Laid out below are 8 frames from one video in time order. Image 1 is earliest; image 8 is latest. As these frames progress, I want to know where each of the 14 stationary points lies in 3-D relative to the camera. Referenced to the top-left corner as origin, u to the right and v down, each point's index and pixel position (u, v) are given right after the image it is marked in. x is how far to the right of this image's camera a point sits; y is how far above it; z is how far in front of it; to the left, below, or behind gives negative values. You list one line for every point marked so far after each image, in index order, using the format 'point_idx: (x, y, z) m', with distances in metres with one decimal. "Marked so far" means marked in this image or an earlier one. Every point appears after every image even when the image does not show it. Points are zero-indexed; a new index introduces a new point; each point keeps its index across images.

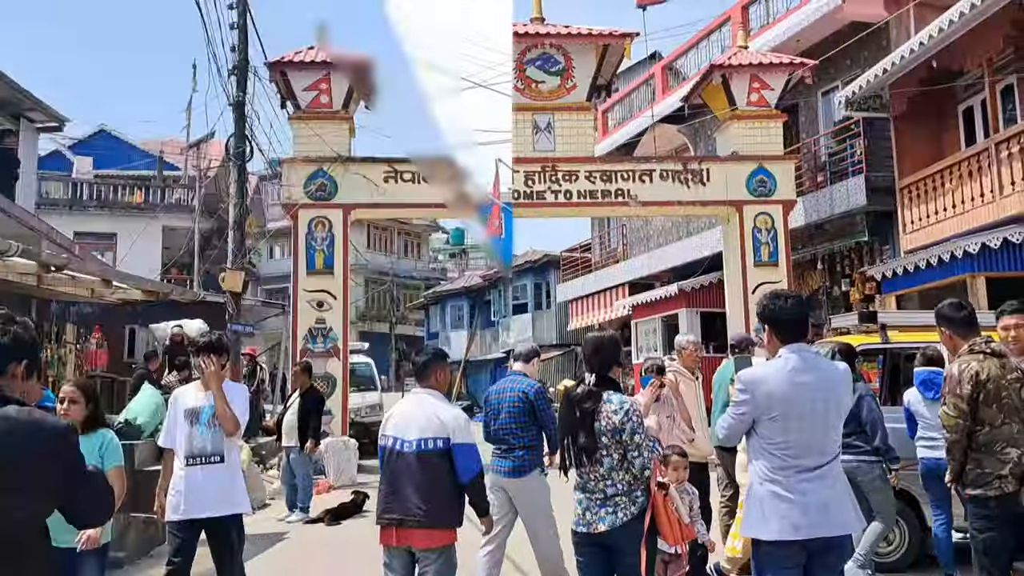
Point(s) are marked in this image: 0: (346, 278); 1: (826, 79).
0: (-2.2, +0.1, +11.2) m
1: (+4.8, +3.2, +13.0) m
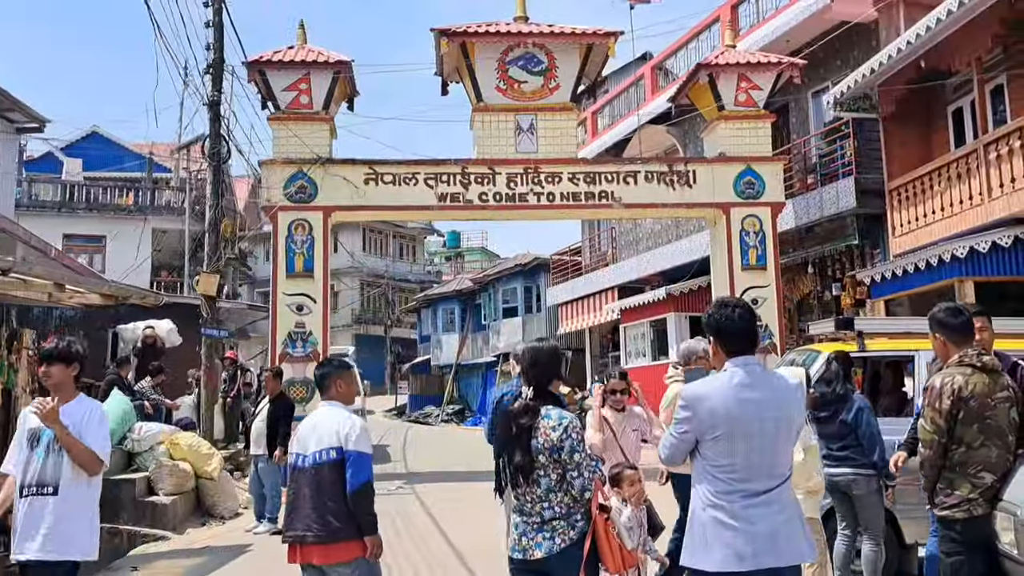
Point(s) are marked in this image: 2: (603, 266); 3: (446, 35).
0: (-2.4, +0.1, +11.0) m
1: (+4.6, +3.2, +12.7) m
2: (+1.9, +0.5, +17.8) m
3: (-0.9, +3.3, +11.0) m
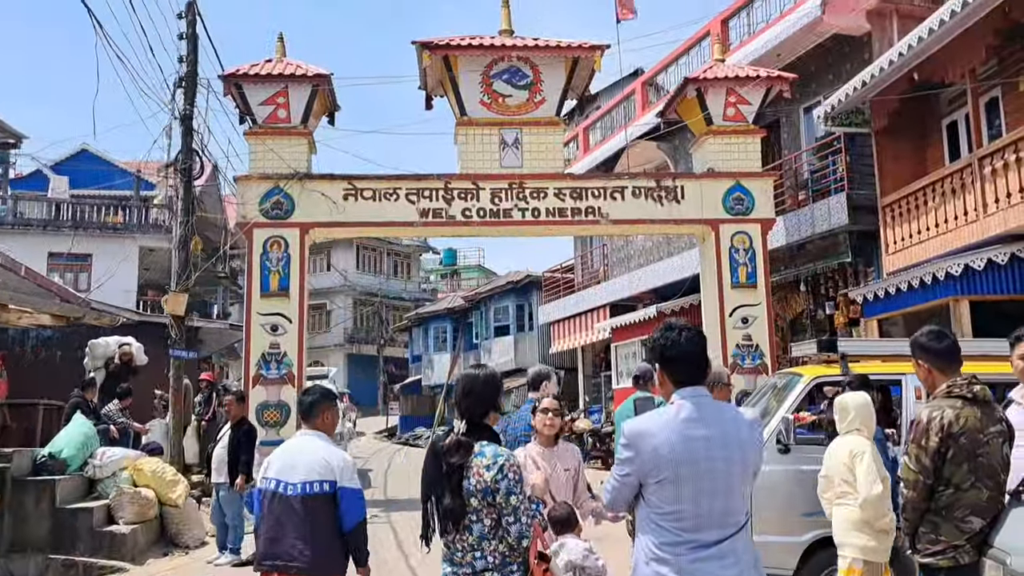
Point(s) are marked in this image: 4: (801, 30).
0: (-2.7, -0.2, +10.7) m
1: (+4.4, +2.9, +12.5) m
2: (+1.7, +0.1, +17.5) m
3: (-1.1, +3.1, +10.8) m
4: (+4.0, +3.5, +11.6) m
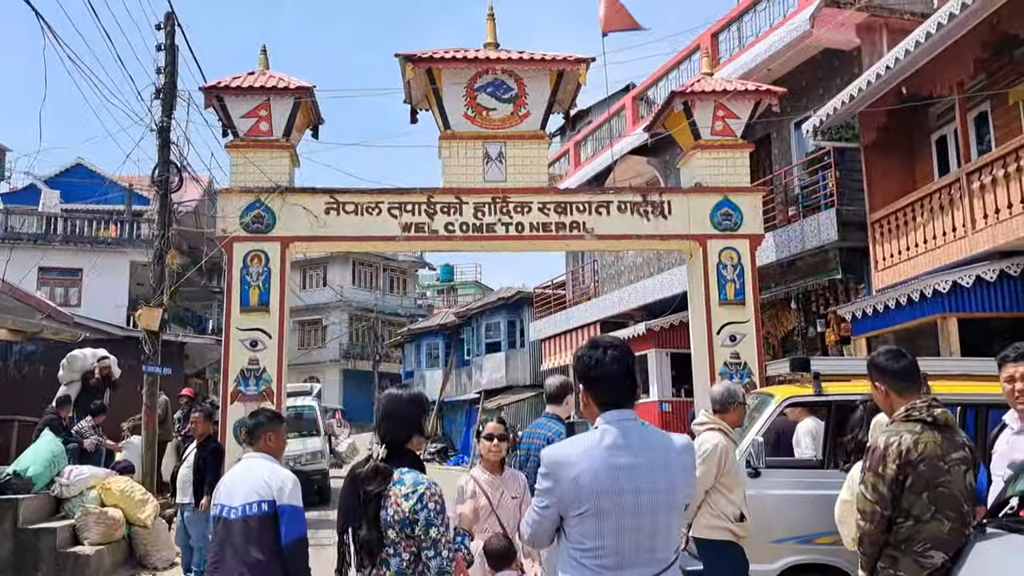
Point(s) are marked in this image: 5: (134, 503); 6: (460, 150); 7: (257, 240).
0: (-2.9, -0.4, +10.5) m
1: (+4.2, +2.6, +12.3) m
2: (+1.5, -0.3, +17.3) m
3: (-1.3, +2.9, +10.7) m
4: (+3.8, +3.3, +11.5) m
5: (-3.6, -2.0, +7.9) m
6: (-0.7, +1.8, +11.0) m
7: (-3.2, +0.6, +10.6) m
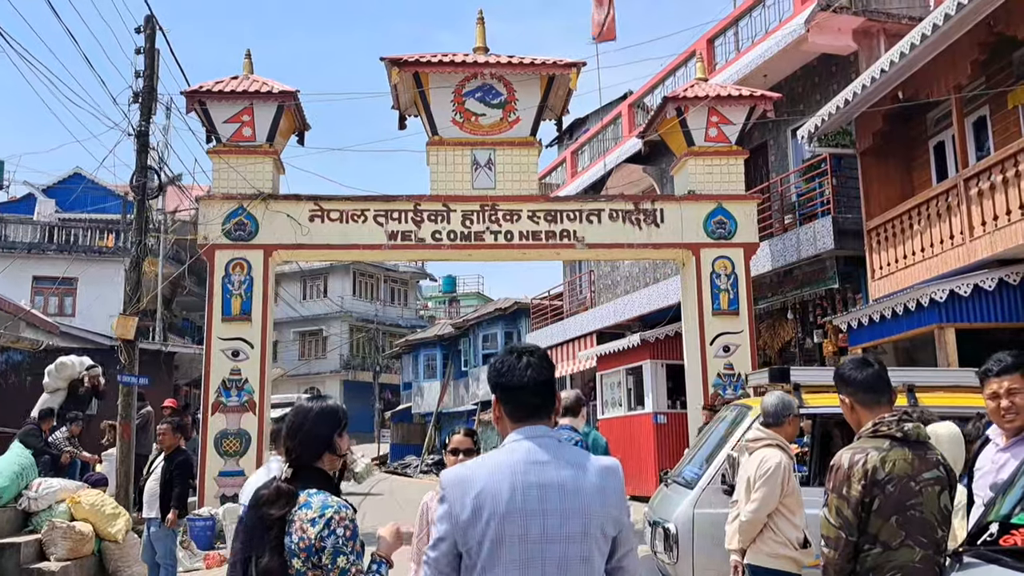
0: (-3.0, -0.5, +10.3) m
1: (+4.1, +2.5, +12.1) m
2: (+1.4, -0.5, +17.0) m
3: (-1.4, +2.8, +10.5) m
4: (+3.6, +3.2, +11.2) m
5: (-3.7, -2.1, +7.7) m
6: (-0.8, +1.7, +10.8) m
7: (-3.3, +0.5, +10.3) m
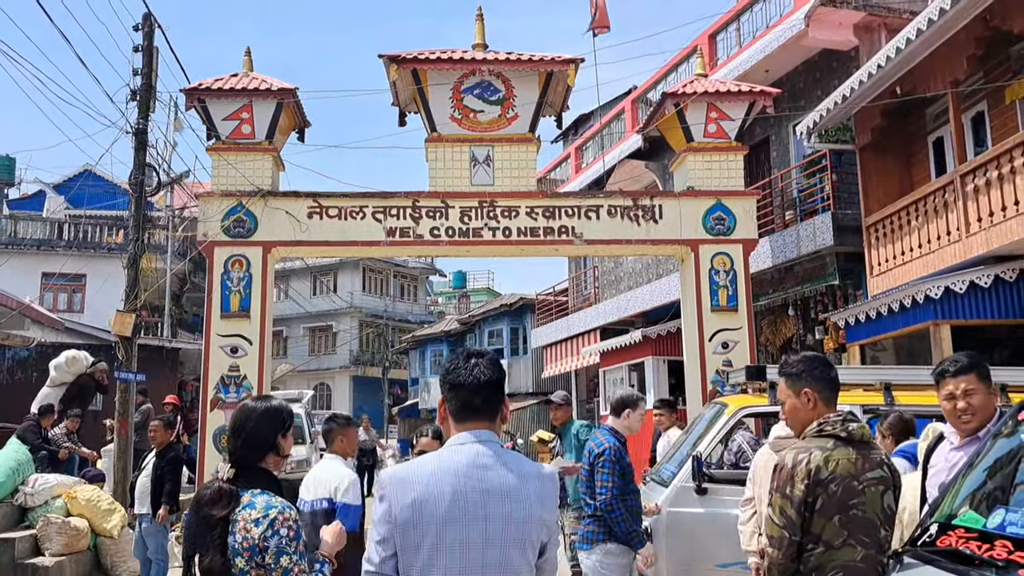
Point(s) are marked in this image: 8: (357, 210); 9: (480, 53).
0: (-3.1, -0.4, +10.4) m
1: (+4.0, +2.5, +12.0) m
2: (+1.5, -0.4, +17.0) m
3: (-1.5, +2.8, +10.5) m
4: (+3.6, +3.2, +11.2) m
5: (-3.8, -2.1, +7.8) m
6: (-0.8, +1.7, +10.8) m
7: (-3.4, +0.5, +10.4) m
8: (-1.9, +1.0, +10.5) m
9: (-0.4, +3.0, +10.9) m
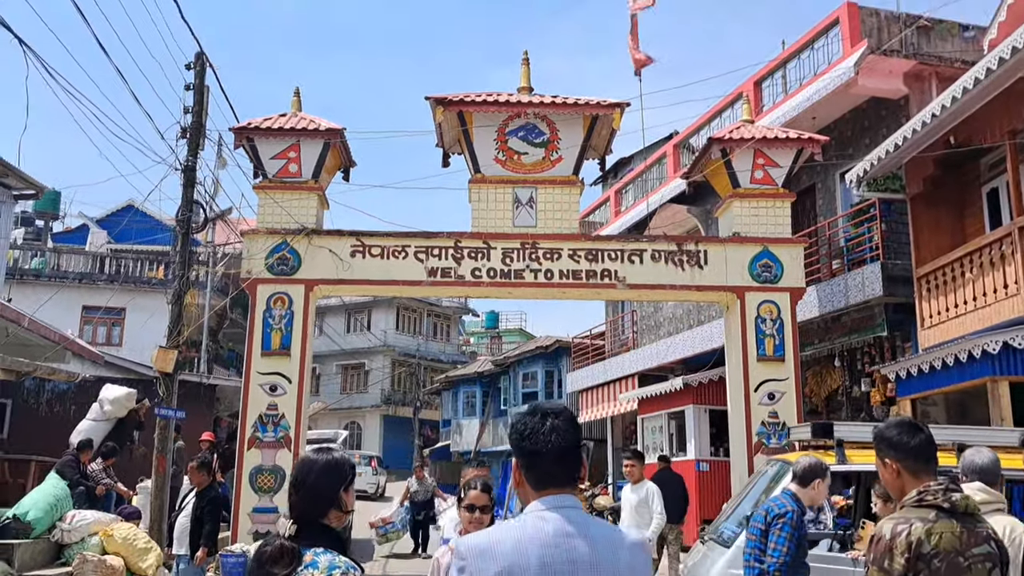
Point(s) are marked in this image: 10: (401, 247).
0: (-2.6, -0.9, +10.3) m
1: (+4.7, +1.8, +11.9) m
2: (+2.2, -1.3, +16.8) m
3: (-0.9, +2.3, +10.6) m
4: (+4.2, +2.6, +11.1) m
5: (-3.4, -2.4, +7.7) m
6: (-0.3, +1.2, +10.8) m
7: (-2.8, +0.1, +10.4) m
8: (-1.4, +0.5, +10.5) m
9: (+0.2, +2.5, +11.0) m
10: (-1.4, +0.5, +10.5) m
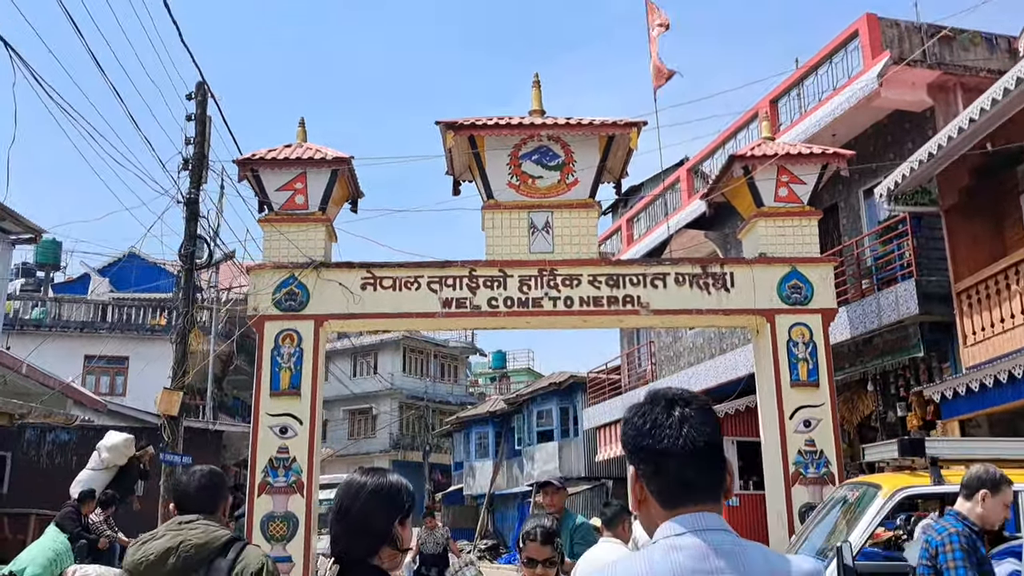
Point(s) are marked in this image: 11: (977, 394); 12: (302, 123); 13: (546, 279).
0: (-2.3, -1.3, +9.8) m
1: (+4.8, +1.6, +11.5) m
2: (+2.5, -1.9, +16.3) m
3: (-0.7, +1.9, +10.2) m
4: (+4.4, +2.3, +10.7) m
5: (-3.2, -2.7, +7.1) m
6: (-0.1, +0.8, +10.4) m
7: (-2.6, -0.4, +10.0) m
8: (-1.2, +0.1, +10.1) m
9: (+0.3, +2.1, +10.6) m
10: (-1.2, +0.1, +10.1) m
11: (+4.8, -1.1, +8.6) m
12: (-2.6, +2.1, +10.6) m
13: (+0.4, +0.1, +10.1) m
